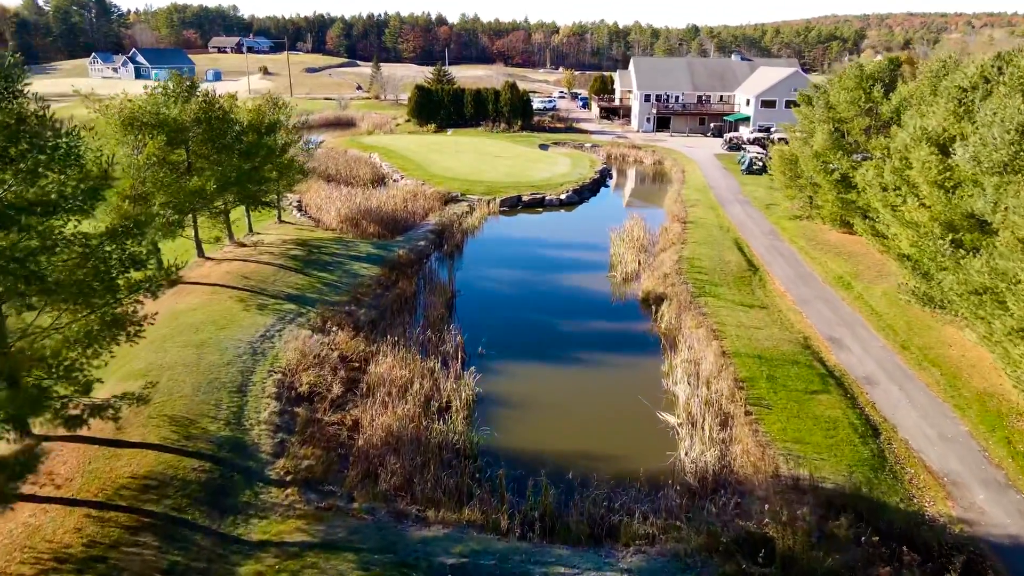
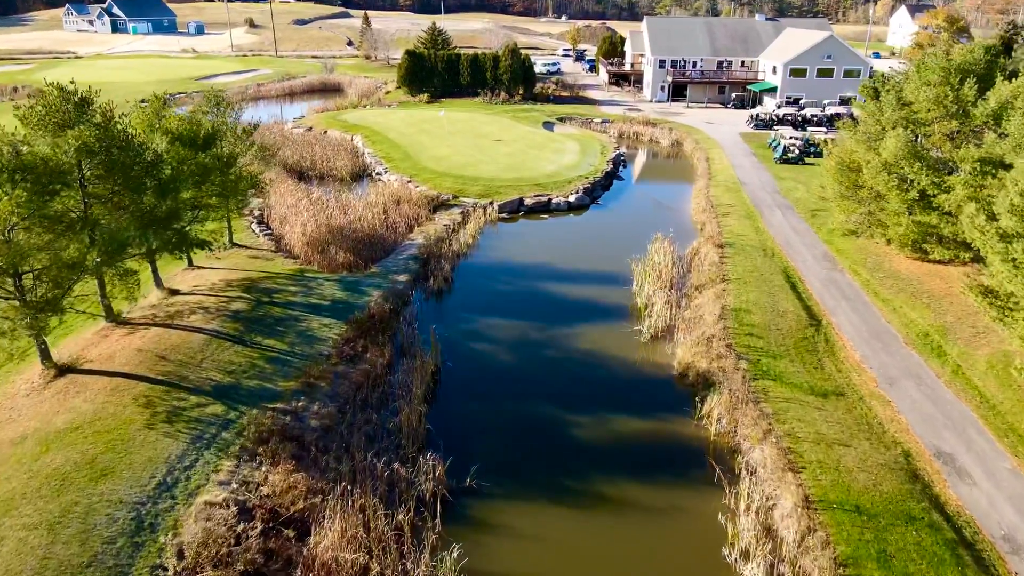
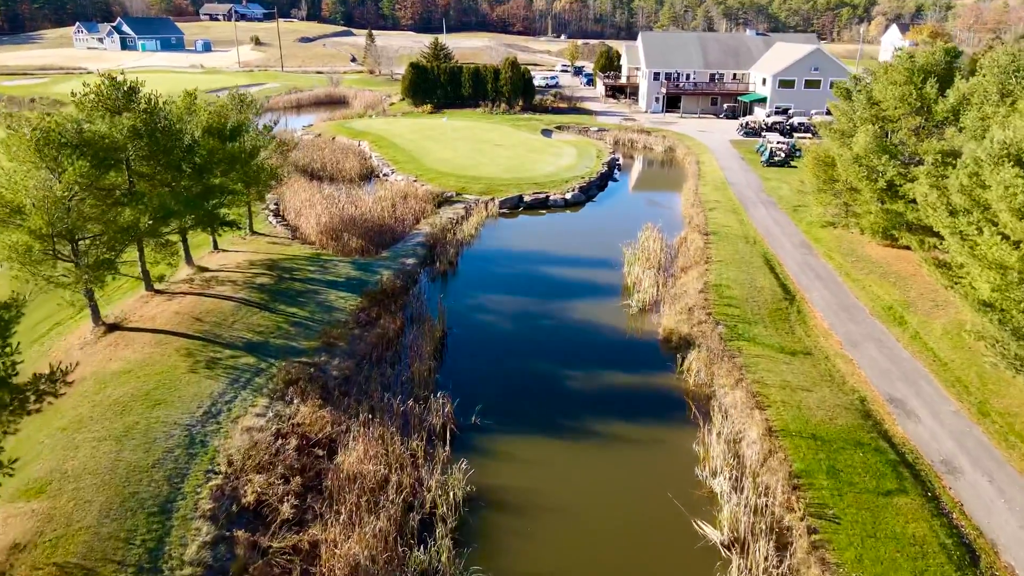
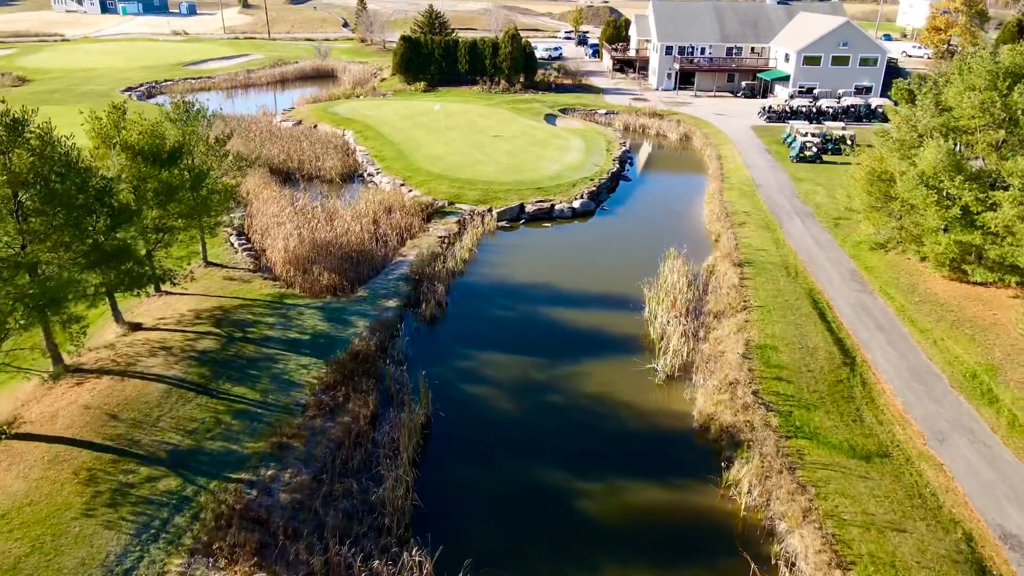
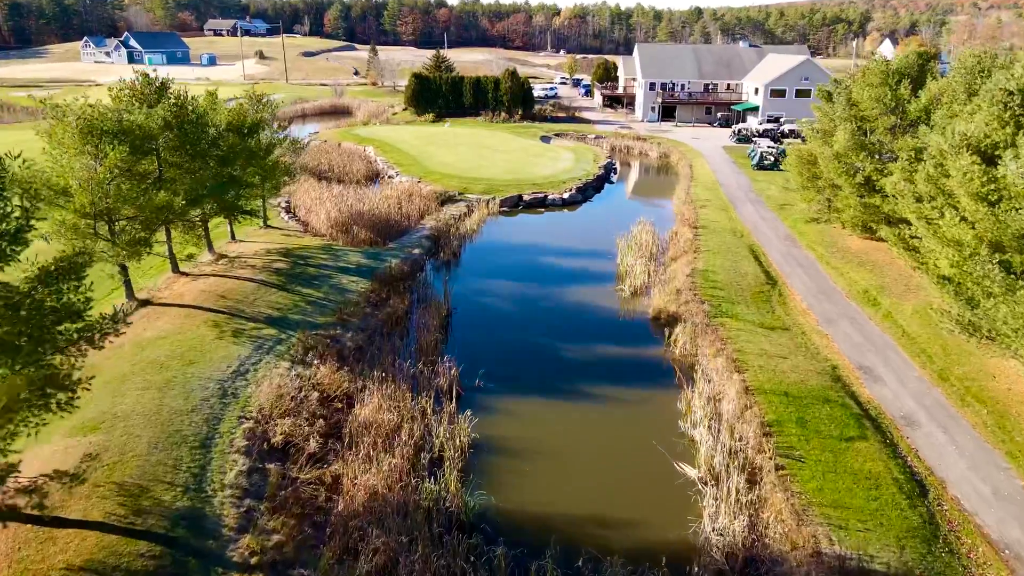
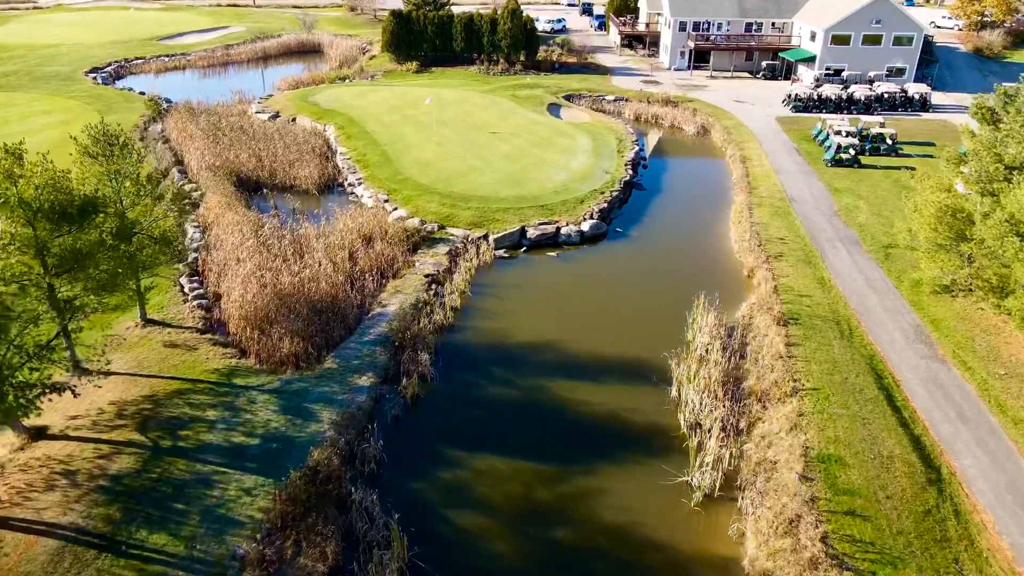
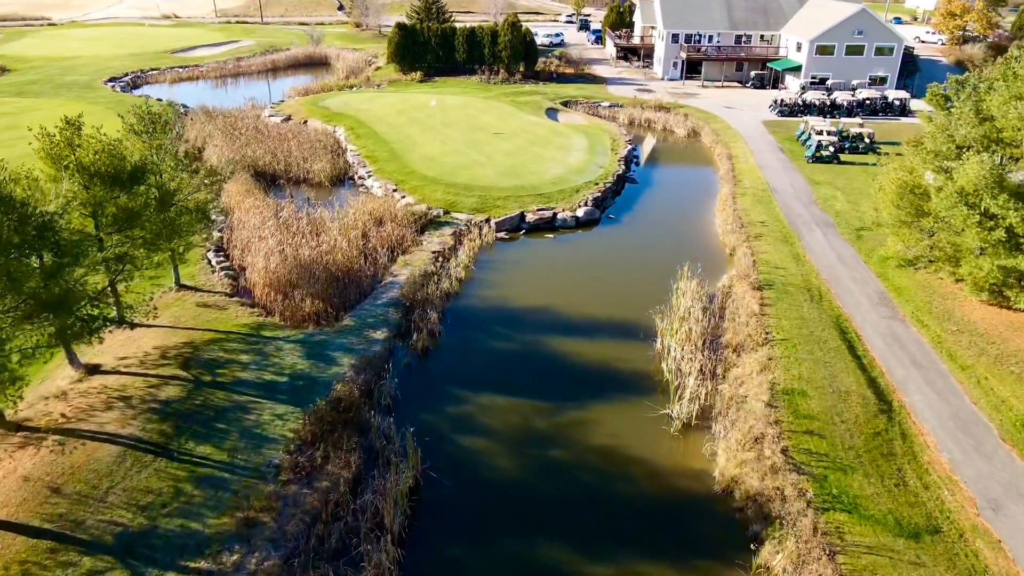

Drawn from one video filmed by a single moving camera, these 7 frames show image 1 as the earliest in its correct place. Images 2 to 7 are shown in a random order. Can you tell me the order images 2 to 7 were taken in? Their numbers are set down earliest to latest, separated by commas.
5, 3, 2, 4, 7, 6
